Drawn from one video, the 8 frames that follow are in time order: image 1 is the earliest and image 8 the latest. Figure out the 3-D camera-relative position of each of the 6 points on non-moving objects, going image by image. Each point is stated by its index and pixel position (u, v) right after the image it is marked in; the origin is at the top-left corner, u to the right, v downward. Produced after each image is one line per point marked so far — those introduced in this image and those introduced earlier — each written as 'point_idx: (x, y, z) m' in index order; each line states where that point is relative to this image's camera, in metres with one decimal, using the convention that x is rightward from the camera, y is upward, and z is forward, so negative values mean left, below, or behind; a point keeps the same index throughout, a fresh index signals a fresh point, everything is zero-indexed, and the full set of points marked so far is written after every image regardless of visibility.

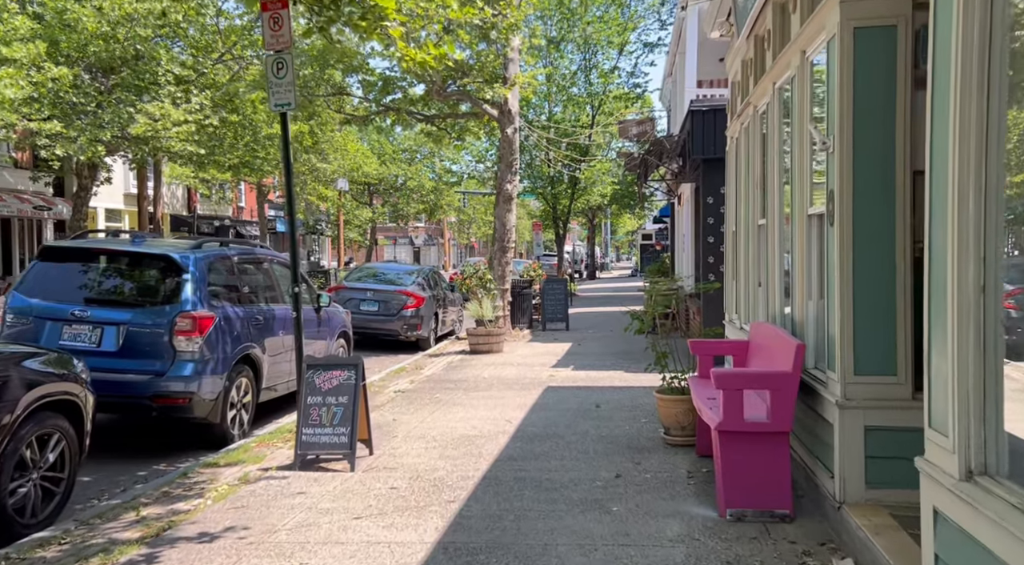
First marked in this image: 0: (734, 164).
0: (+2.4, +1.3, +9.7) m
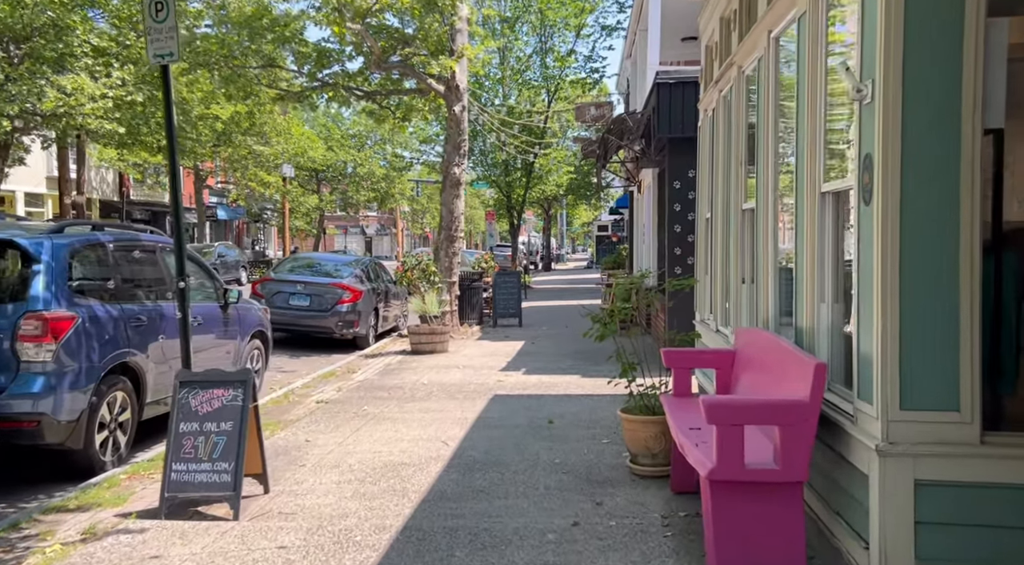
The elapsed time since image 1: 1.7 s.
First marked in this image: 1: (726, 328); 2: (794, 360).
0: (+1.8, +1.3, +8.5) m
1: (+1.7, -0.4, +7.3) m
2: (+1.4, -0.4, +4.5) m
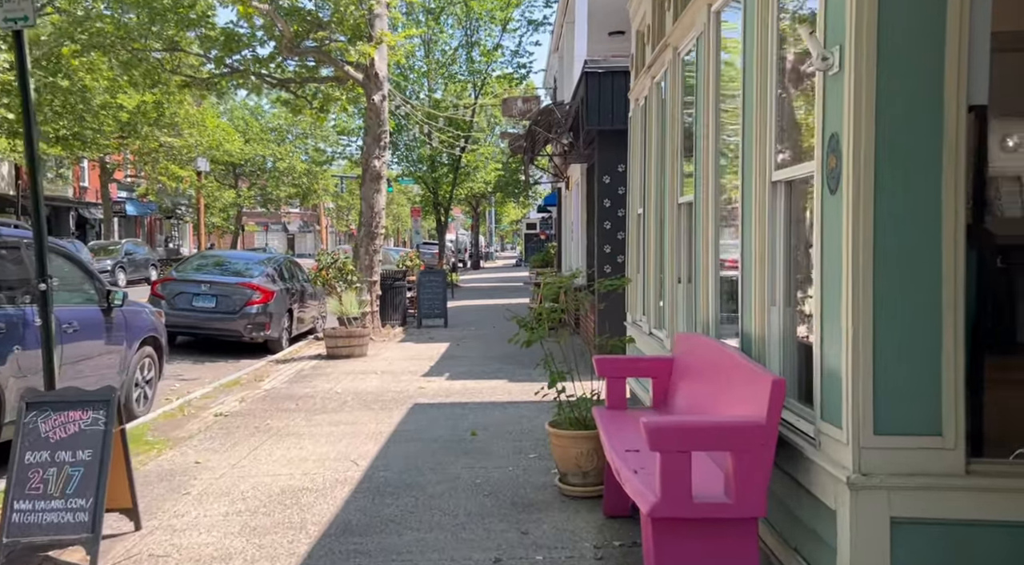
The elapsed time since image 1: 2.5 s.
0: (+1.1, +1.3, +7.9) m
1: (+1.1, -0.4, +6.8) m
2: (+1.0, -0.4, +3.9) m
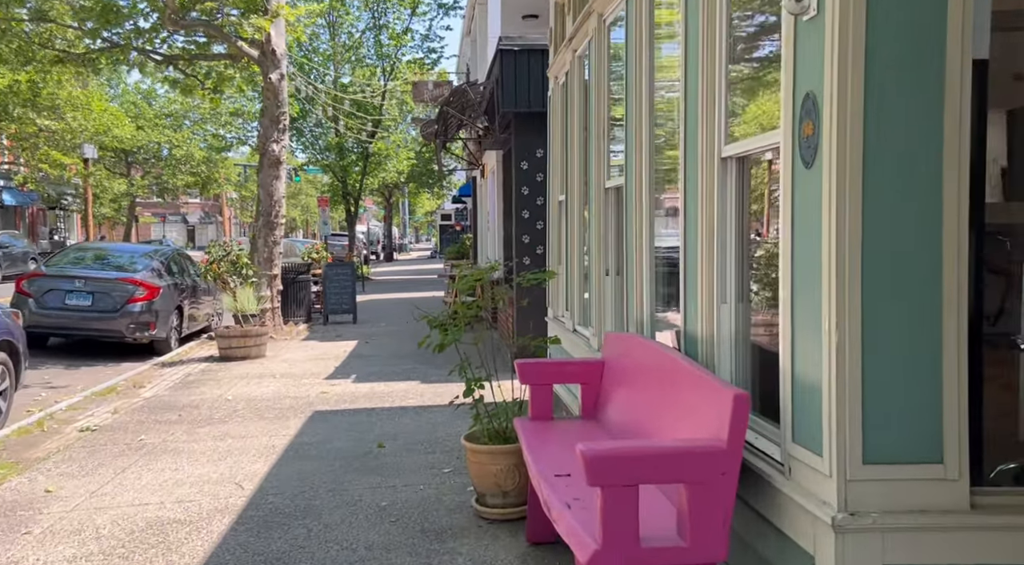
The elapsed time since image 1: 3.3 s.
0: (+0.4, +1.4, +7.3) m
1: (+0.5, -0.3, +6.2) m
2: (+0.7, -0.4, +3.3) m
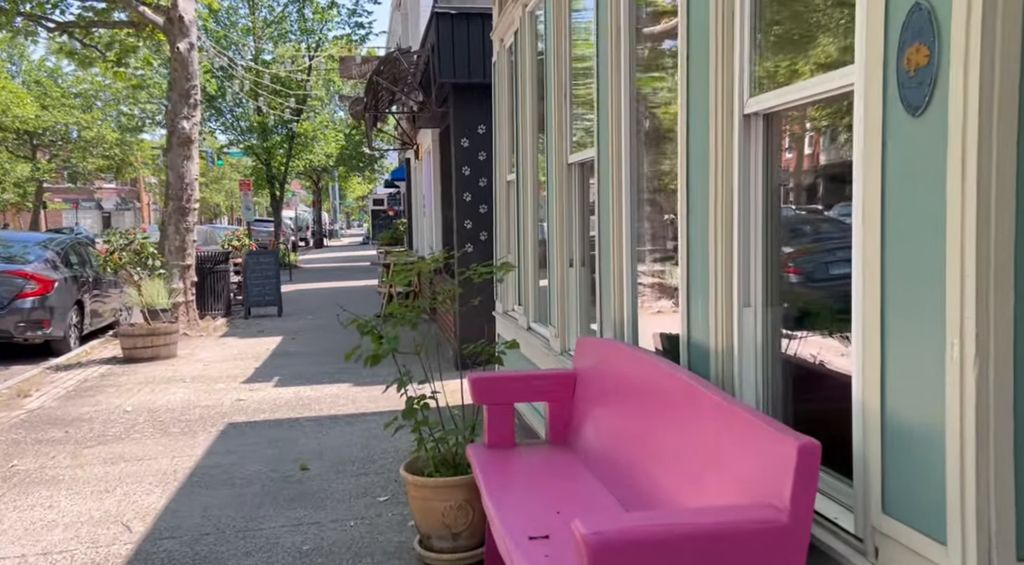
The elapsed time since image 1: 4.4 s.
0: (0.0, +1.4, +6.4) m
1: (+0.2, -0.3, +5.3) m
2: (+0.6, -0.3, +2.5) m
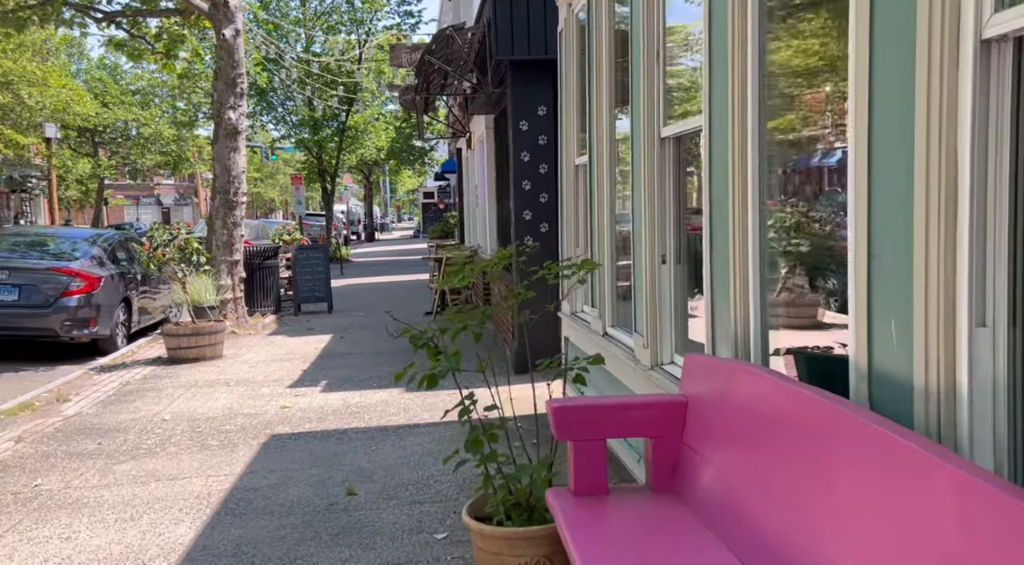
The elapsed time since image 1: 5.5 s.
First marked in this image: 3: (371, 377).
0: (+0.4, +1.4, +5.6) m
1: (+0.6, -0.3, +4.6) m
2: (+0.8, -0.4, +1.7) m
3: (-1.4, -0.9, +8.8) m
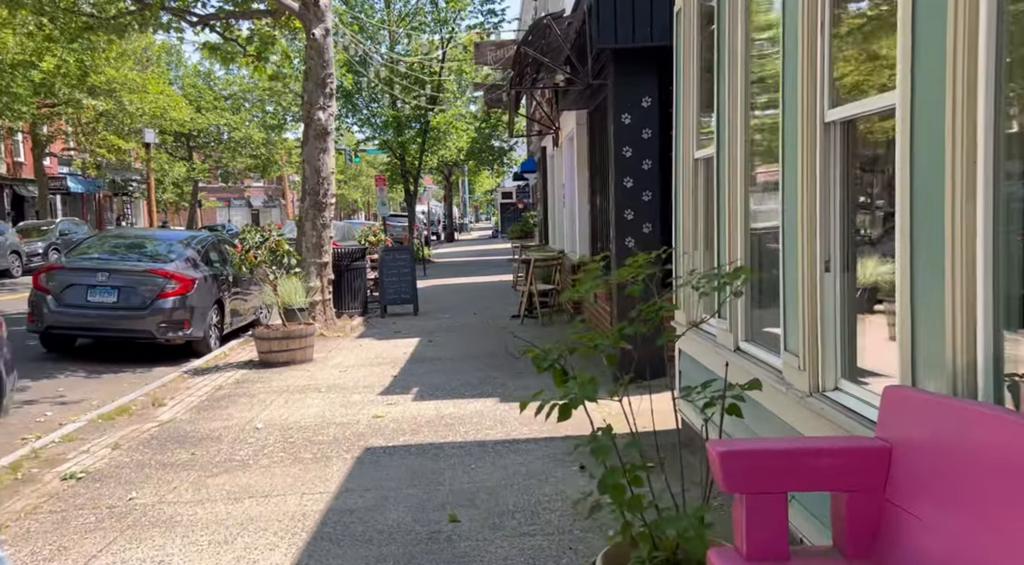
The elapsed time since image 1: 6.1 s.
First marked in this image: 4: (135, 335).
0: (+1.0, +1.4, +5.1) m
1: (+1.1, -0.3, +4.1) m
2: (+1.1, -0.4, +1.2) m
3: (-0.4, -0.9, +8.5) m
4: (-4.1, -0.6, +9.7) m
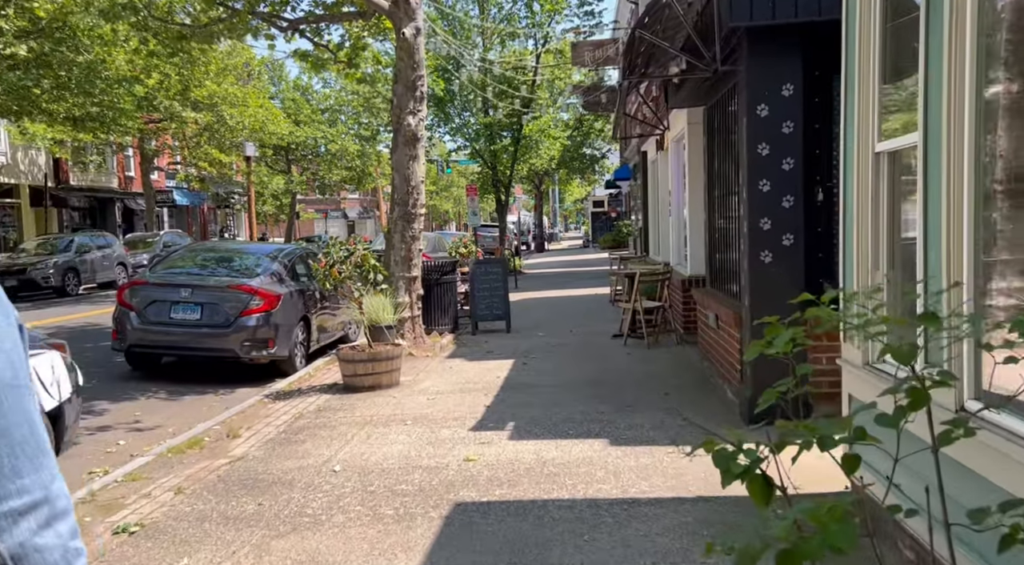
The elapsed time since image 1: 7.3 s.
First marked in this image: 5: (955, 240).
0: (+1.6, +1.3, +4.0) m
1: (+1.5, -0.4, +2.9) m
2: (+1.2, -0.5, 0.0) m
3: (+0.4, -1.1, +7.4) m
4: (-3.0, -0.8, +9.0) m
5: (+1.6, +0.1, +3.5) m
